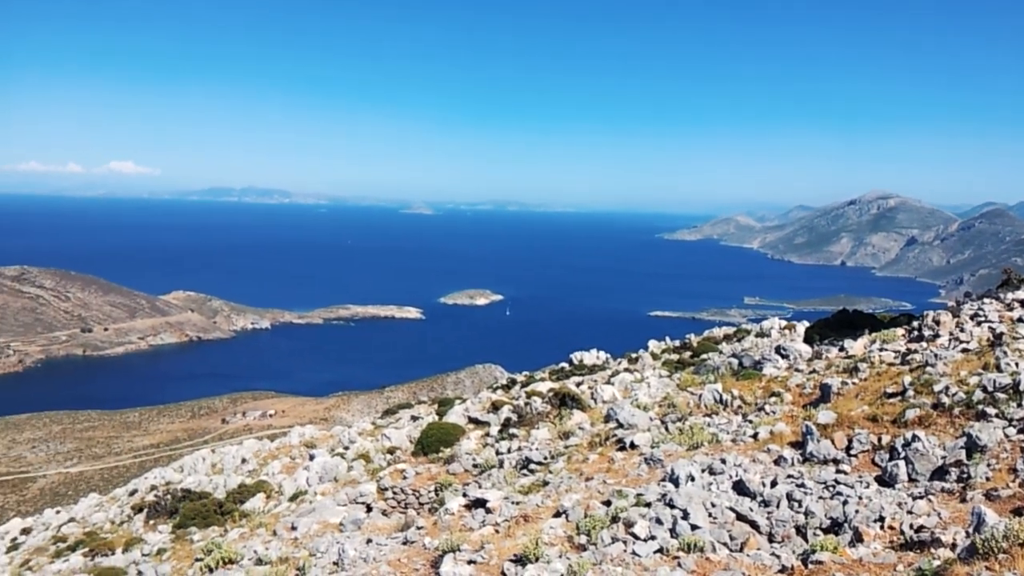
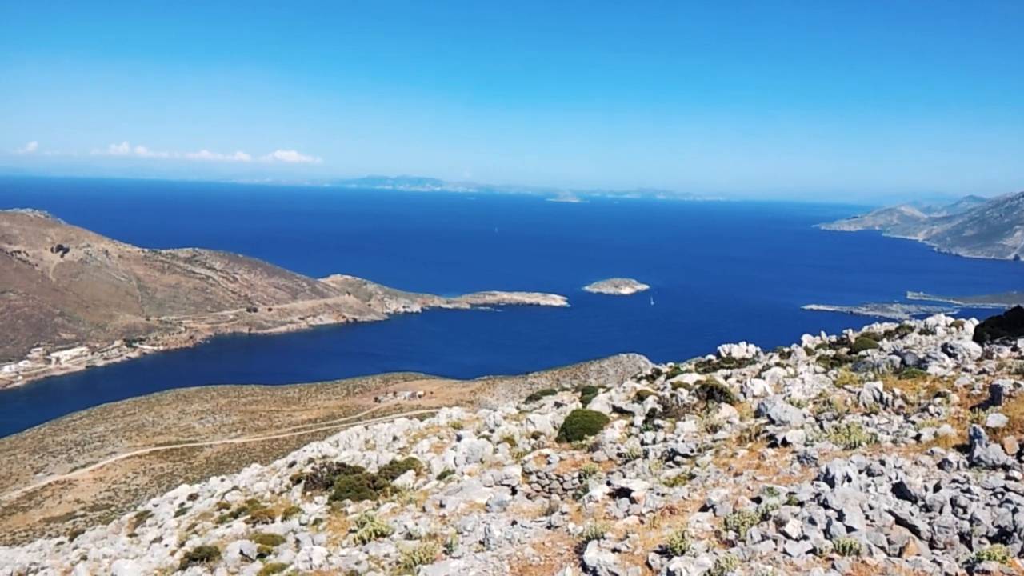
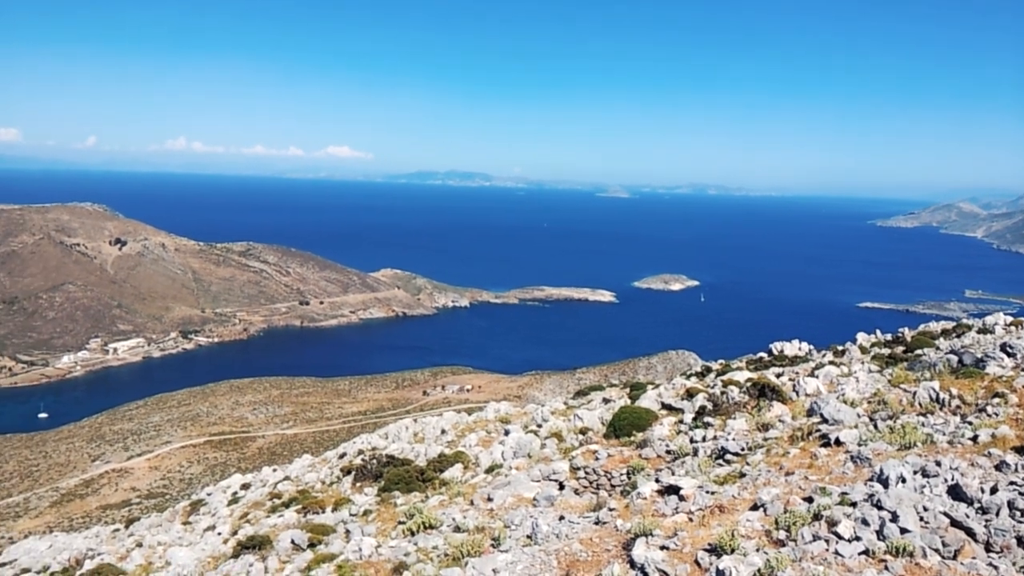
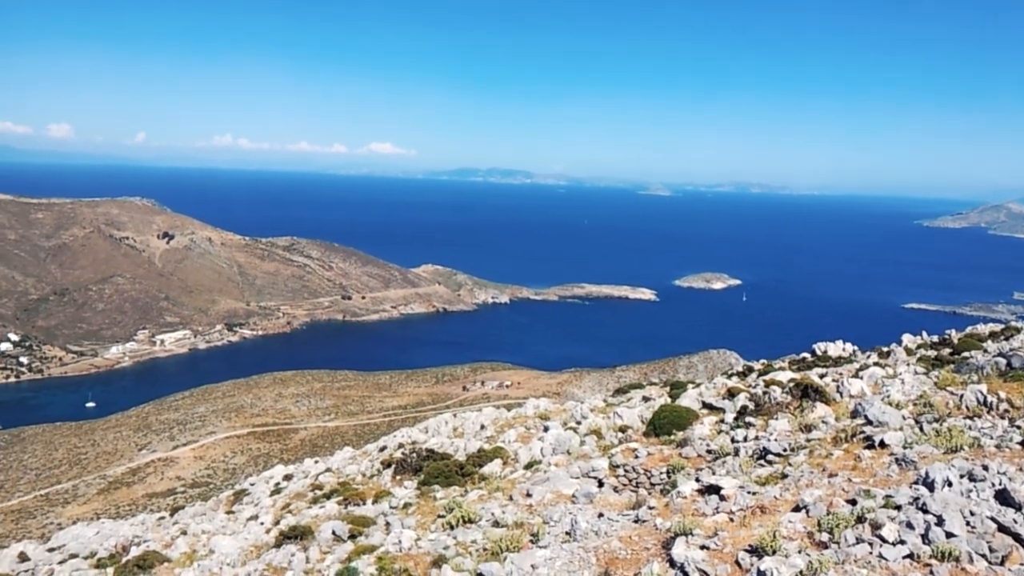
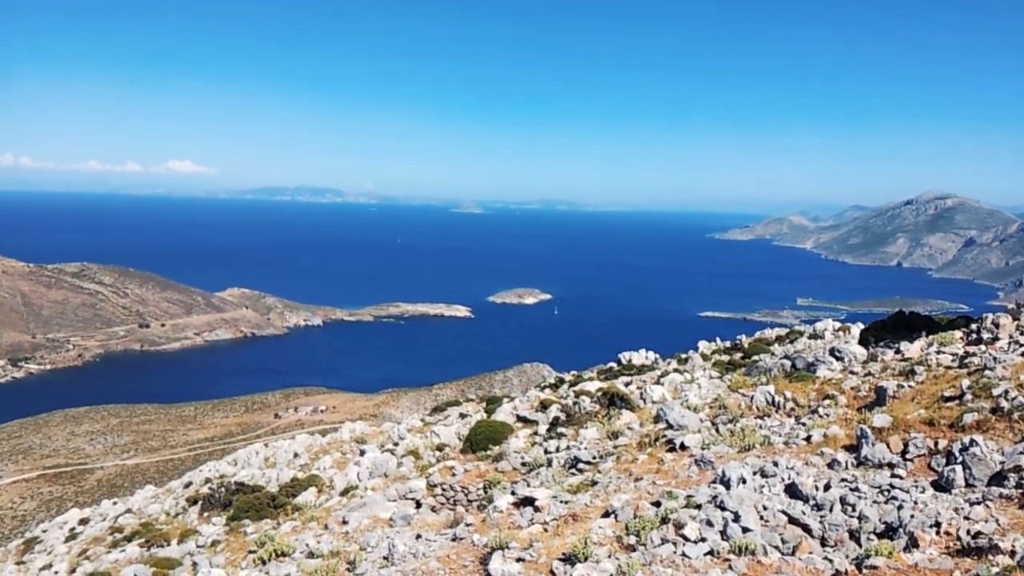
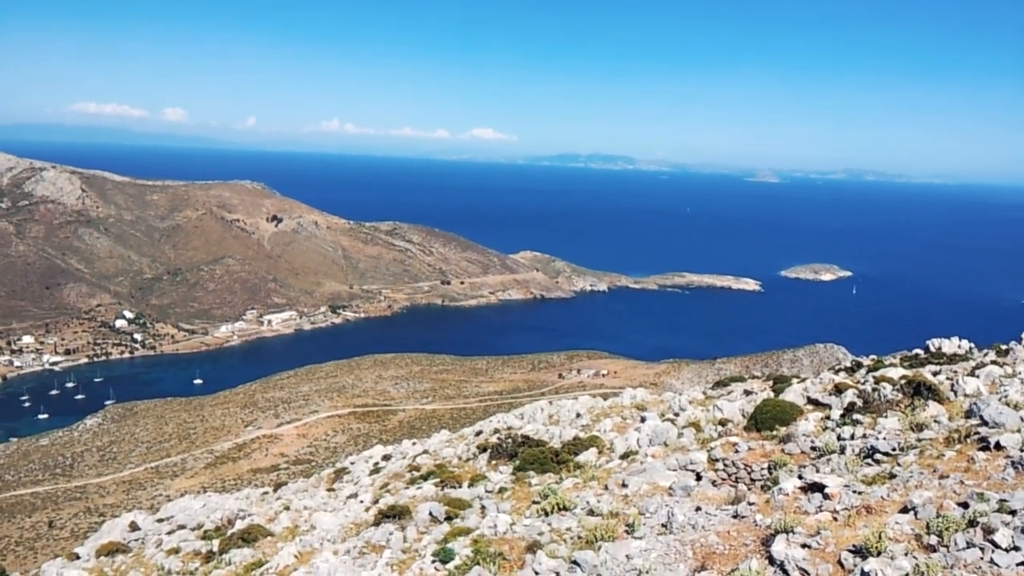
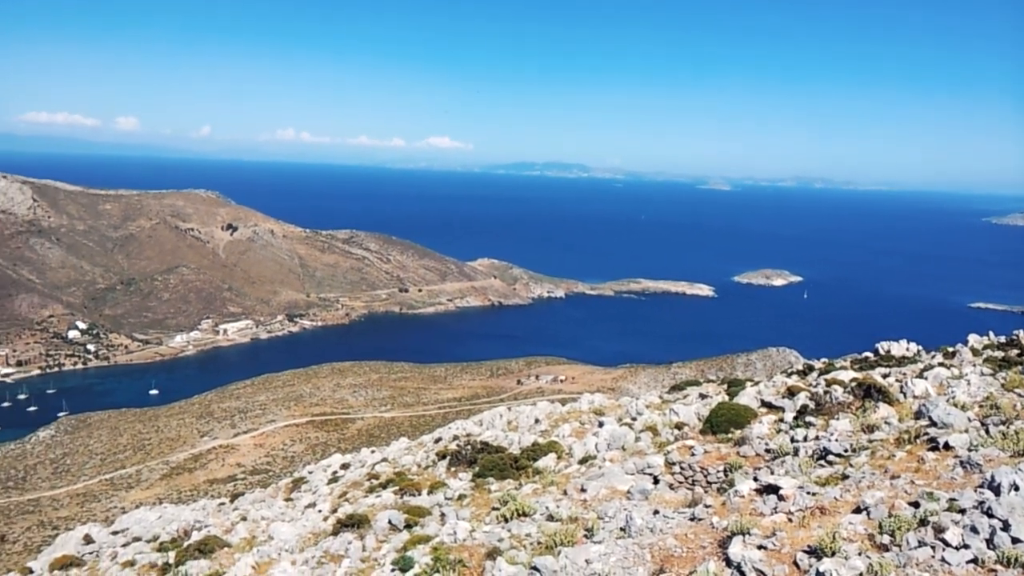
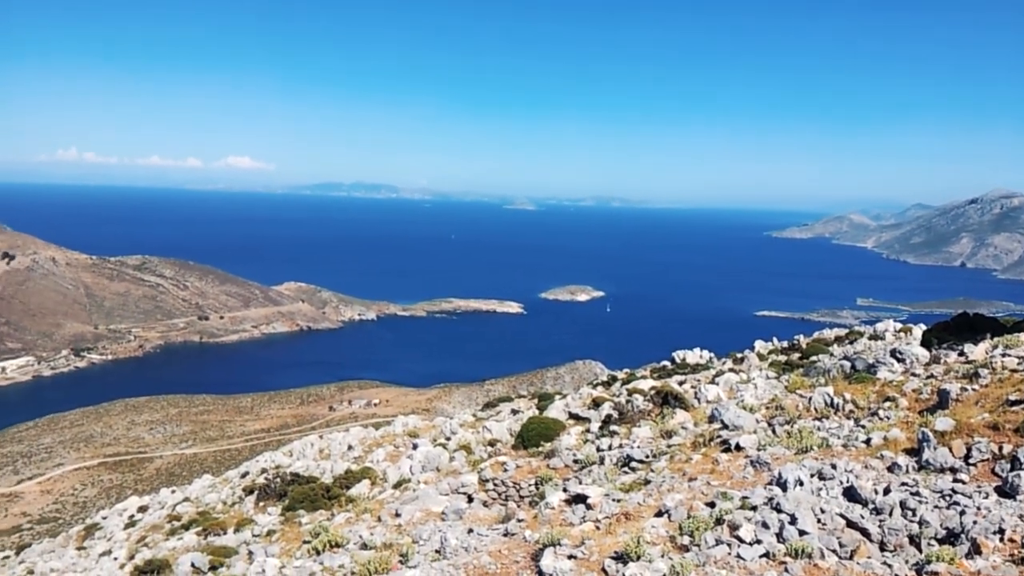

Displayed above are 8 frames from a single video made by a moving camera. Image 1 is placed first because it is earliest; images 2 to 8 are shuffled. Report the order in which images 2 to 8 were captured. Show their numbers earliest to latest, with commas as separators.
5, 8, 2, 3, 4, 7, 6
